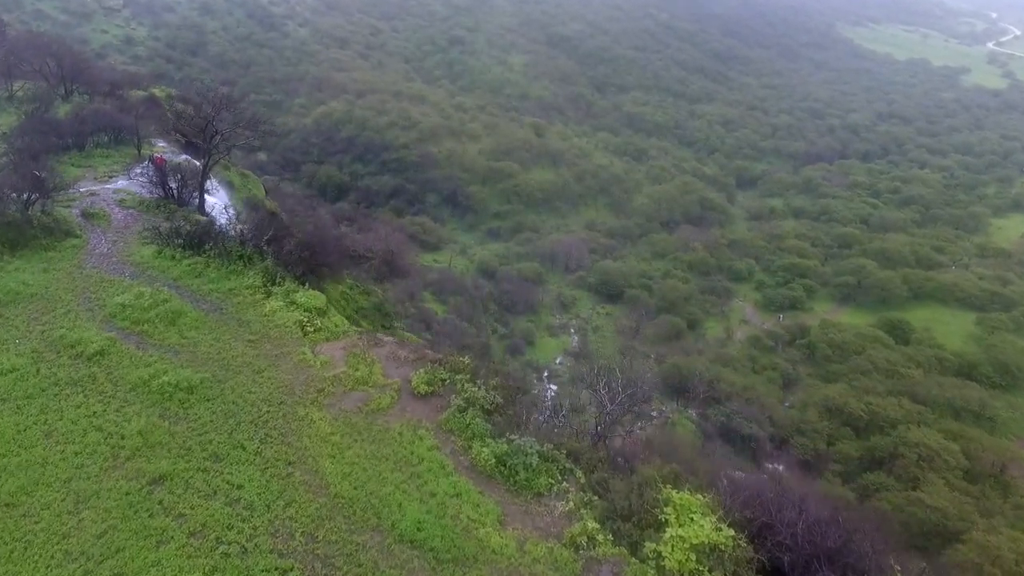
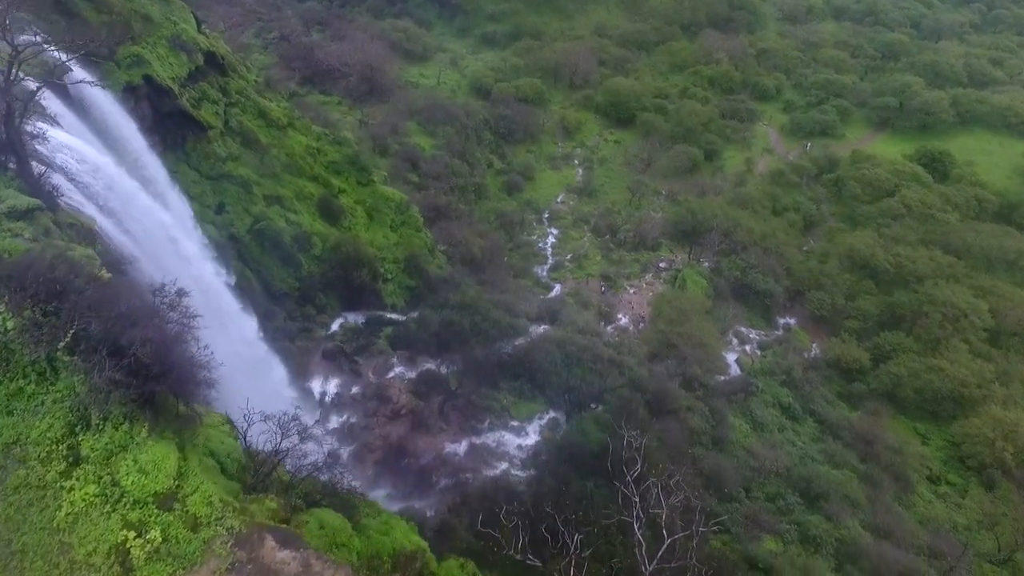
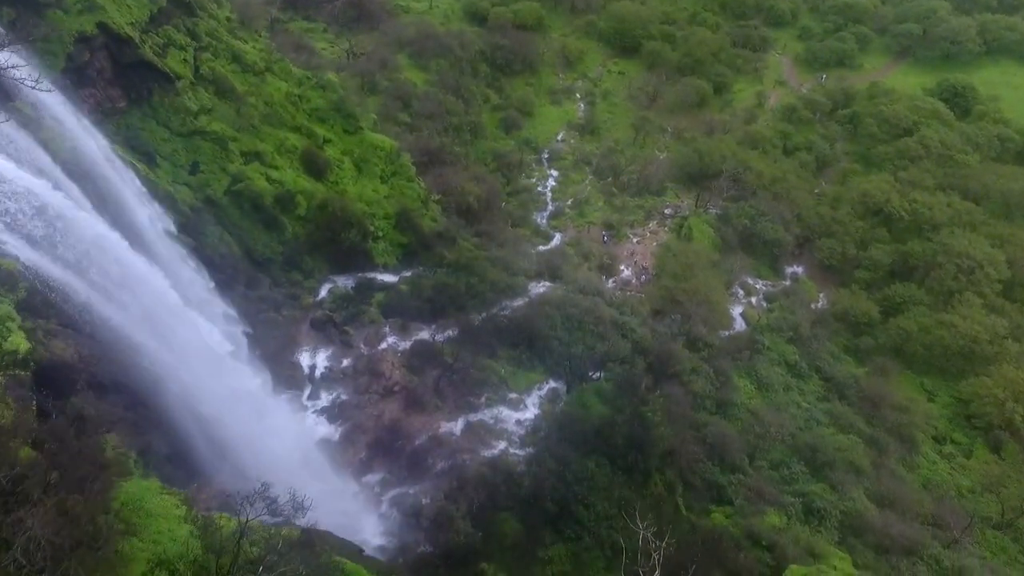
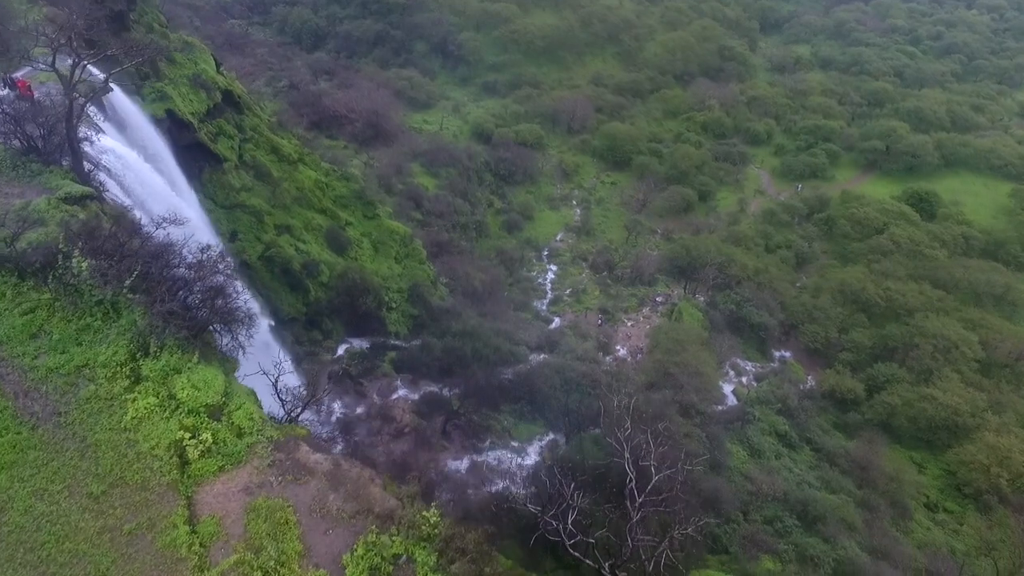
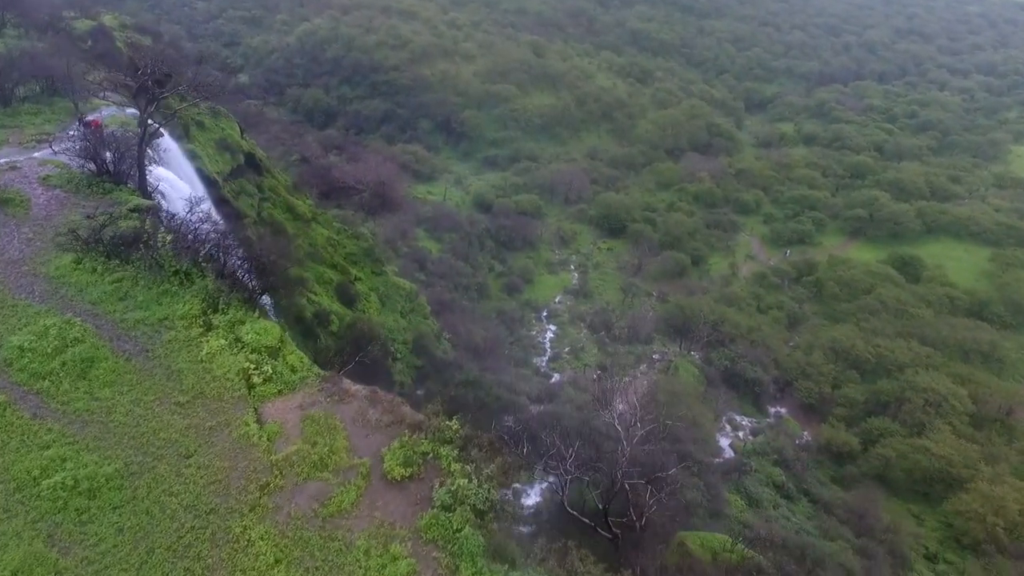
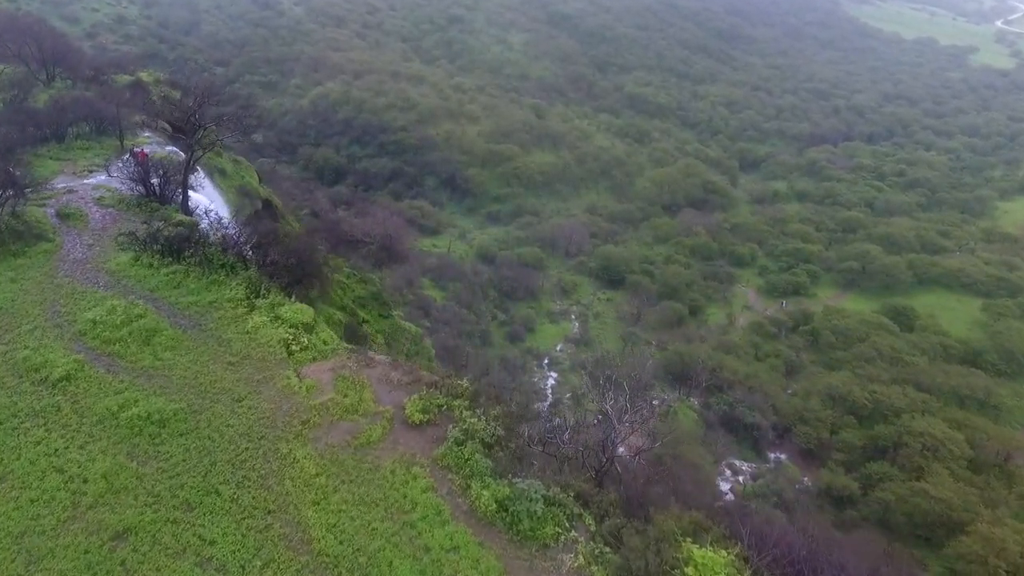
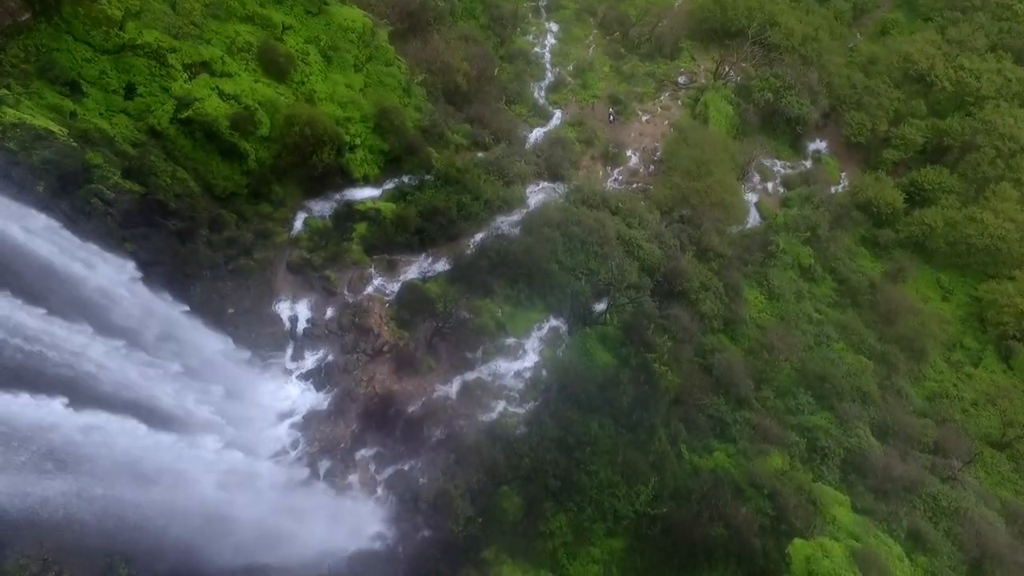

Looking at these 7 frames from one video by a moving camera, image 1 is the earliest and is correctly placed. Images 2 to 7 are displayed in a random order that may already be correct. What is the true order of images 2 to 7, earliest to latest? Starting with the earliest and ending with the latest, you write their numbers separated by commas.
6, 5, 4, 2, 3, 7
